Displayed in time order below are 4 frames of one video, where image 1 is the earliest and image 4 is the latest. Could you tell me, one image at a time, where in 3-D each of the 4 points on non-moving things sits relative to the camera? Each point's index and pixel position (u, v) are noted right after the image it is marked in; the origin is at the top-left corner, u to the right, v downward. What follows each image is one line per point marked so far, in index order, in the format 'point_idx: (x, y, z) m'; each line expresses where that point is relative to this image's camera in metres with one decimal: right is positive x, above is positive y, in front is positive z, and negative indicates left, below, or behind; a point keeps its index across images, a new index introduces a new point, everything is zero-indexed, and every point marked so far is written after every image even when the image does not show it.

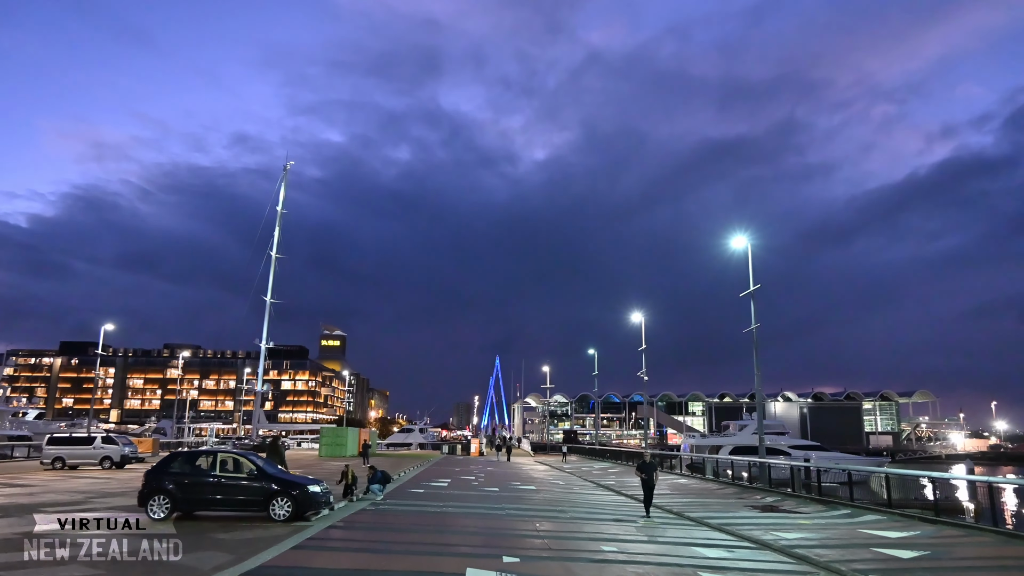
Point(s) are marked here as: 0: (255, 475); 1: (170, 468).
0: (-5.4, -3.9, +13.7) m
1: (-7.2, -3.8, +13.8) m
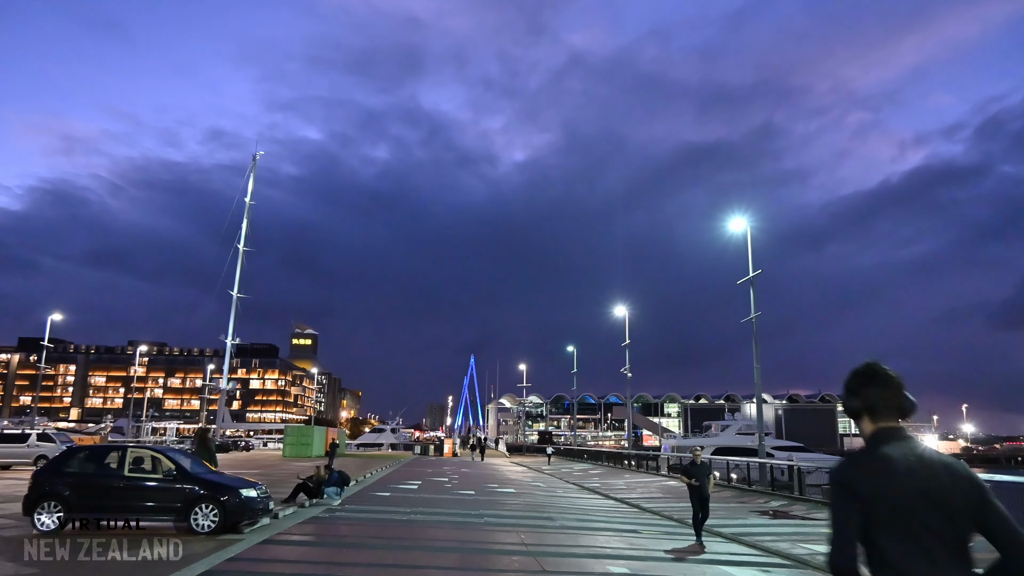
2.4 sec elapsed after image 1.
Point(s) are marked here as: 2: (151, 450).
0: (-5.7, -3.2, +11.1) m
1: (-7.5, -3.0, +11.1) m
2: (-6.3, -2.8, +11.5) m
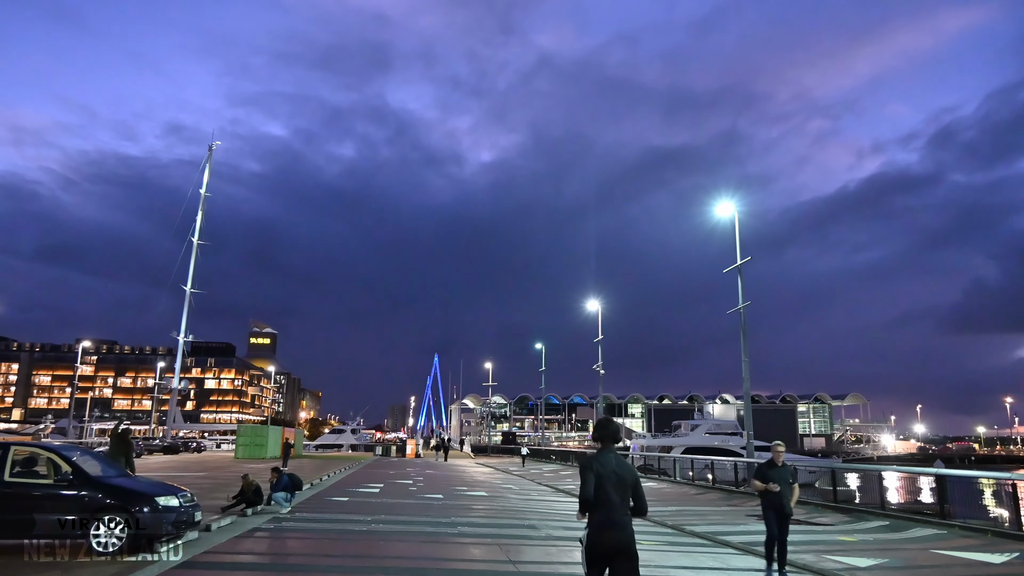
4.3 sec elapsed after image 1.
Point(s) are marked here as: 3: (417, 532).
0: (-5.9, -2.6, +8.9) m
1: (-7.7, -2.5, +8.8) m
2: (-6.5, -2.2, +9.2) m
3: (-1.8, -4.8, +12.8) m
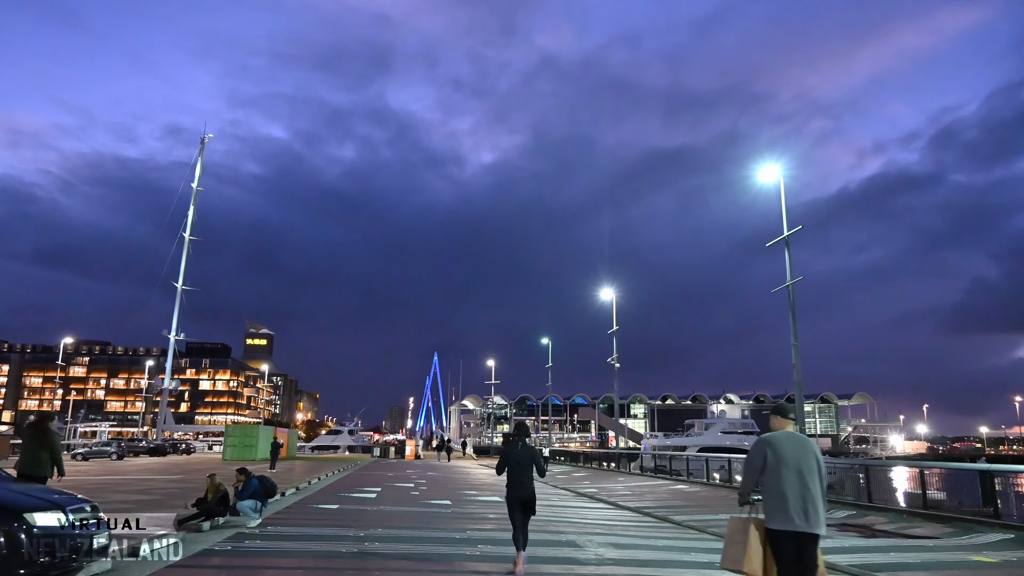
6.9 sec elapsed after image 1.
0: (-5.3, -1.8, +5.9) m
1: (-7.2, -1.7, +5.8) m
2: (-6.0, -1.4, +6.2) m
3: (-1.2, -4.0, +9.9) m
